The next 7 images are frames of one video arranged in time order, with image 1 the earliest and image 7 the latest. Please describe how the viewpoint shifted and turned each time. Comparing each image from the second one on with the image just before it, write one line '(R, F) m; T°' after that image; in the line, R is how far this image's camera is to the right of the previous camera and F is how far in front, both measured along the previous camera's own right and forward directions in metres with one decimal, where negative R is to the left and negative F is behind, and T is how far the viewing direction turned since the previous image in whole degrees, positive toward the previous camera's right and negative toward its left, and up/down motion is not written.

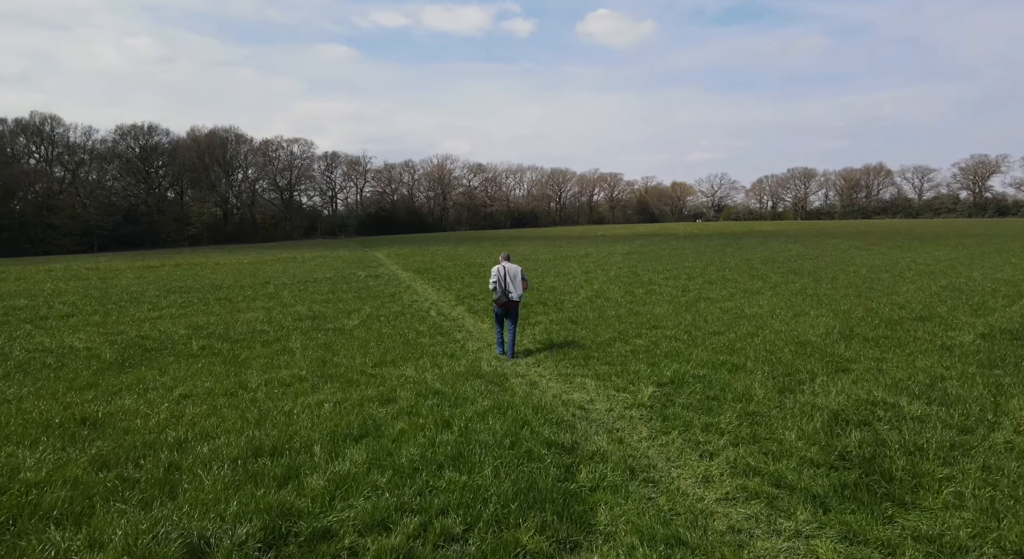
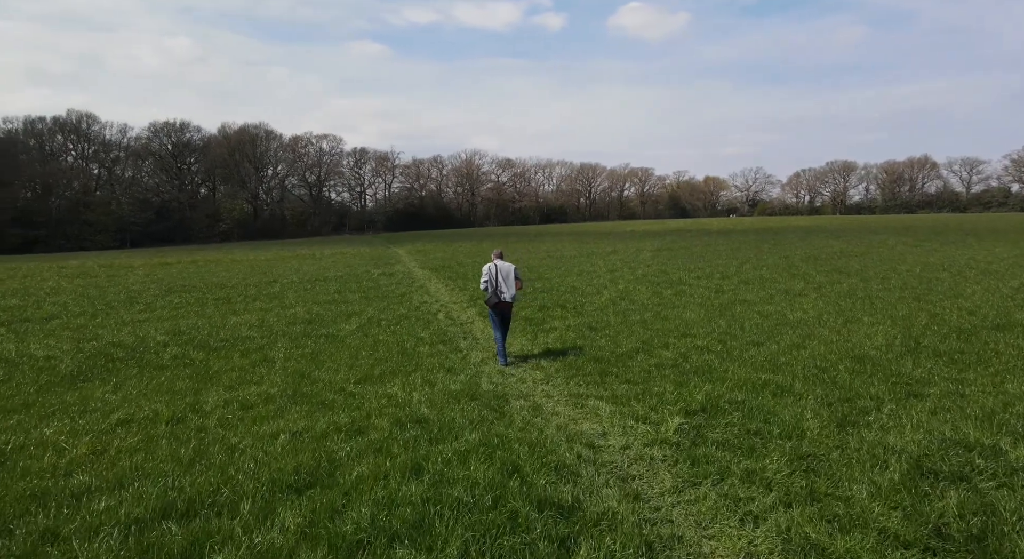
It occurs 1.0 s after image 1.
(+0.4, +1.9) m; -3°
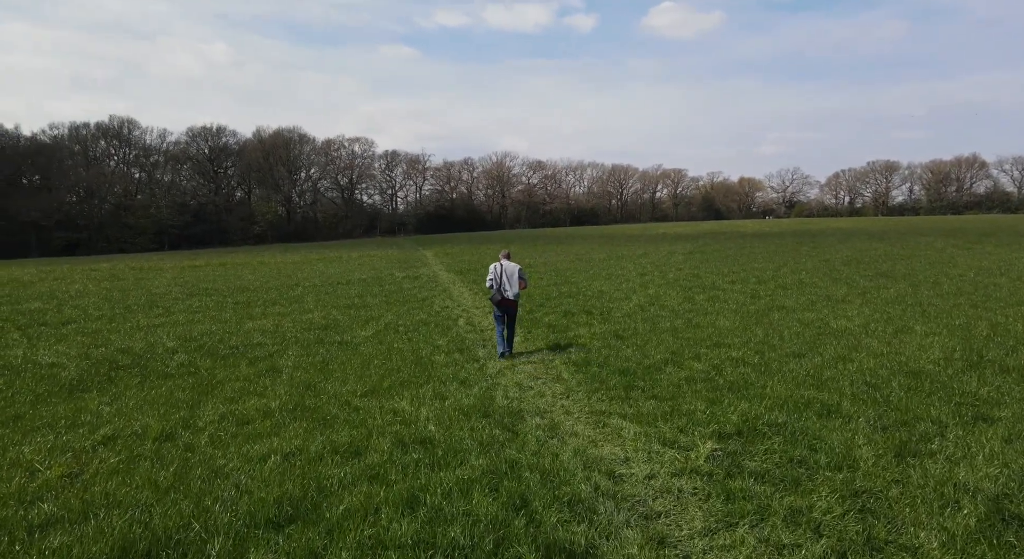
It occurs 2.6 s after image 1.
(+0.2, +0.8) m; -3°
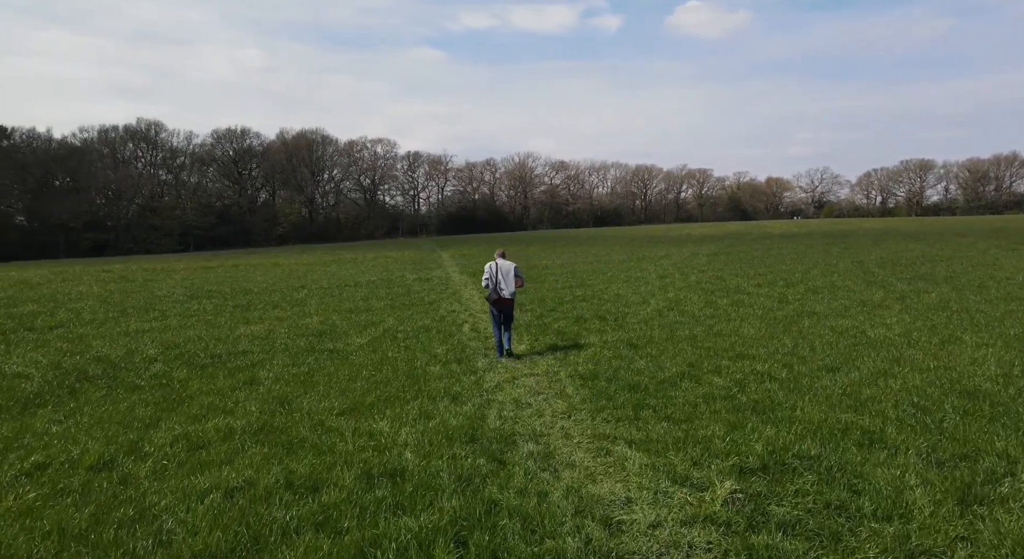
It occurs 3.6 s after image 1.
(+0.4, +1.2) m; -2°
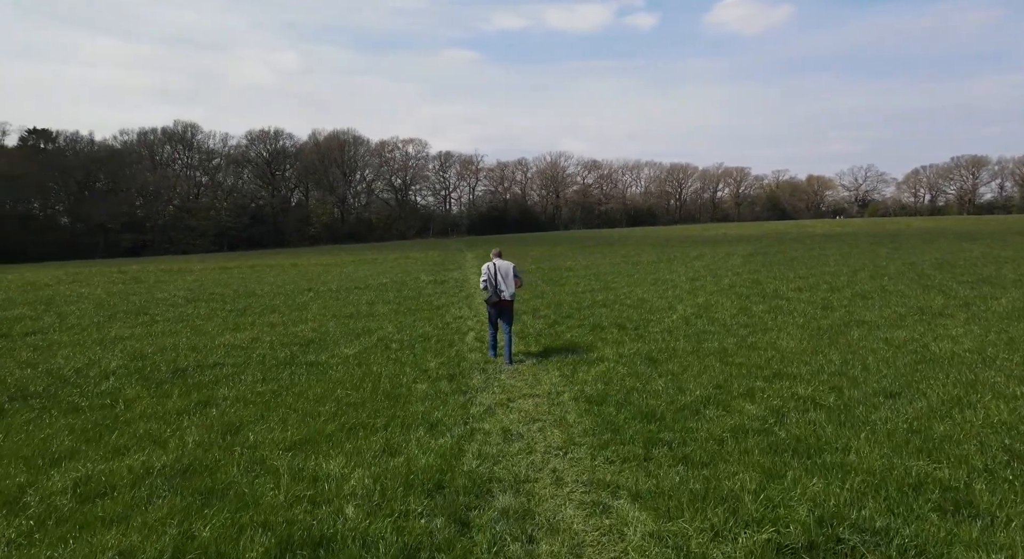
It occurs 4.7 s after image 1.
(+0.6, +1.8) m; -3°
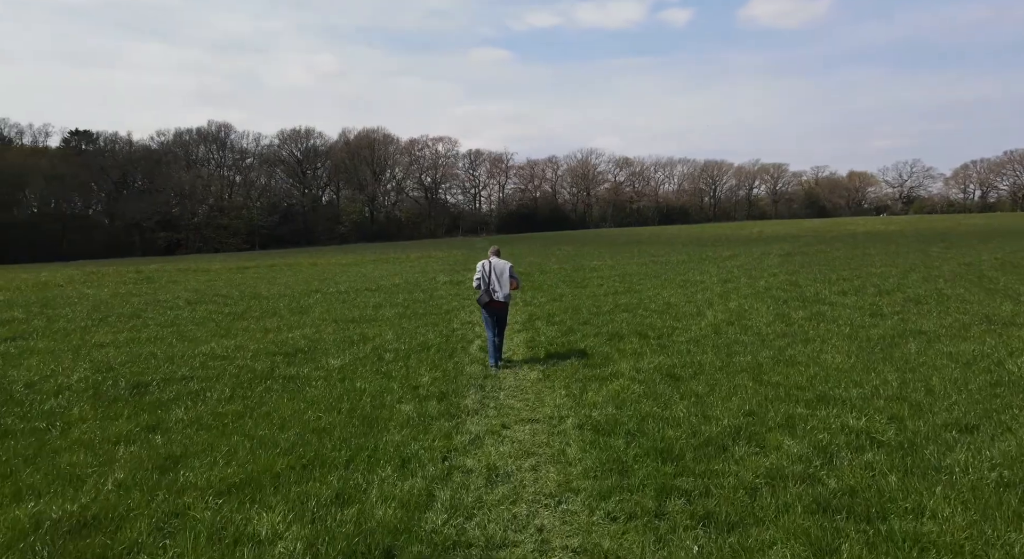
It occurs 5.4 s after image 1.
(+0.5, +1.5) m; -3°
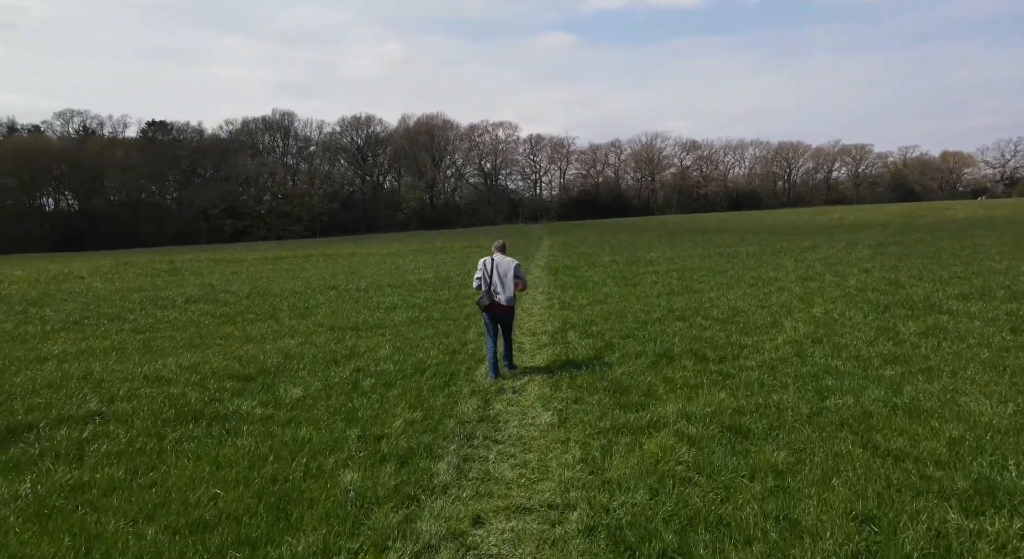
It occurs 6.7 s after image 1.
(+0.7, +3.2) m; -5°
